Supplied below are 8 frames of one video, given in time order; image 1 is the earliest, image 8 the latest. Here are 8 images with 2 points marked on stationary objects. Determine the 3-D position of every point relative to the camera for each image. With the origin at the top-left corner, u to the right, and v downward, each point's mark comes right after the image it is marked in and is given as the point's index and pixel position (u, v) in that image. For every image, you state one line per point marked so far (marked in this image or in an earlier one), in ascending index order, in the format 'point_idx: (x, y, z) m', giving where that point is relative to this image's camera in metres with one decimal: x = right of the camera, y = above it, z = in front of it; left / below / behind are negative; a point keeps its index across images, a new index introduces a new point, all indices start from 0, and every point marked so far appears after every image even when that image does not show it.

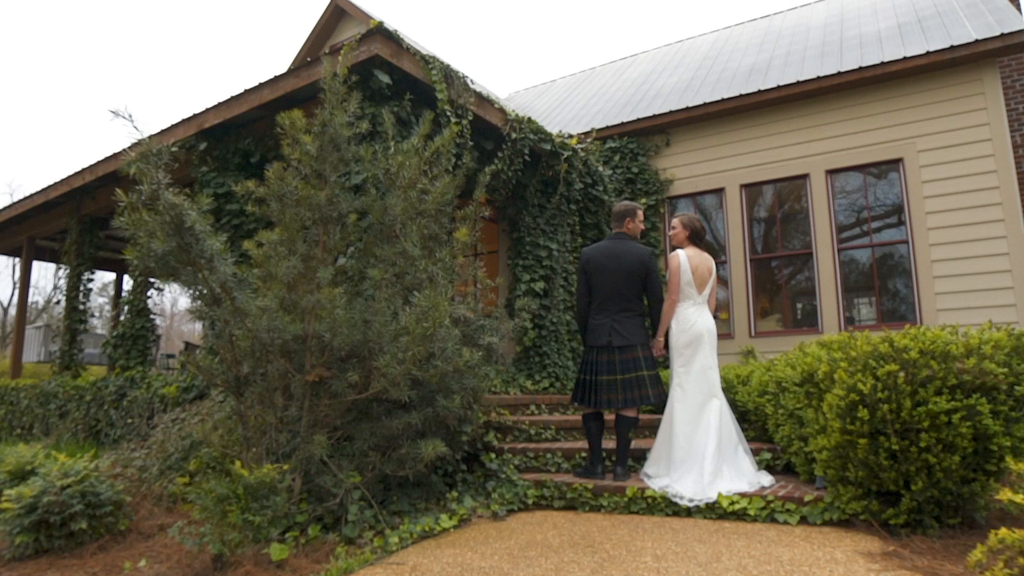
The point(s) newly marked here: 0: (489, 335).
0: (-0.2, -0.3, +4.5) m
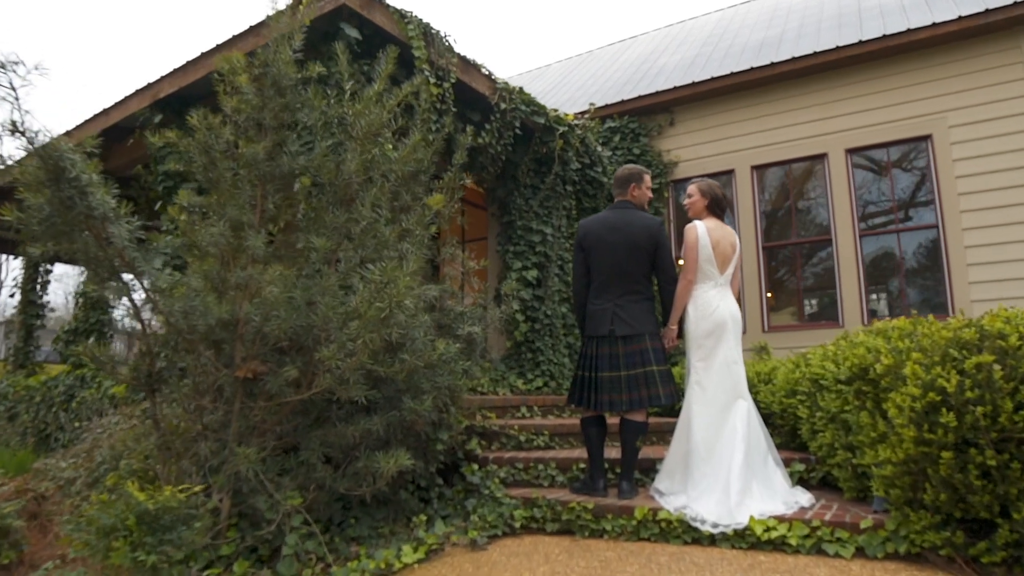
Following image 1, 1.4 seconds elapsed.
0: (-0.2, -0.2, +3.8) m
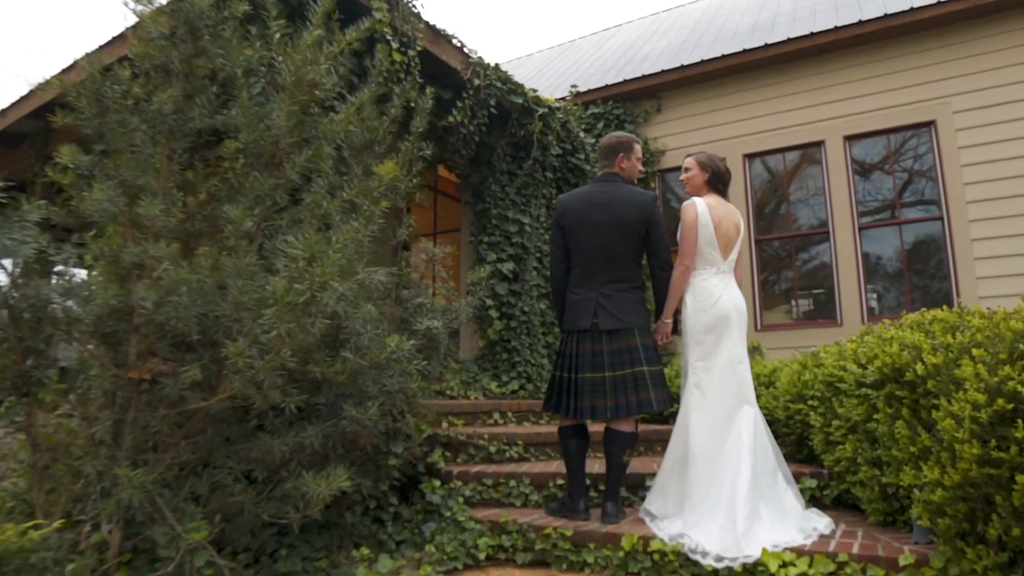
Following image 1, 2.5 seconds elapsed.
0: (-0.4, -0.1, +3.3) m
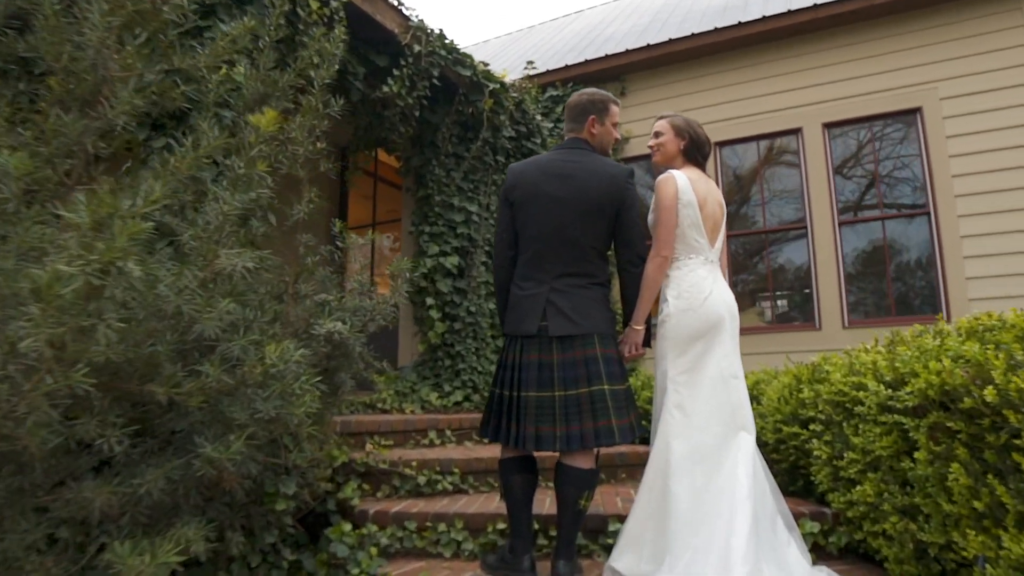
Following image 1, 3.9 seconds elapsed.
0: (-0.6, -0.1, +2.6) m
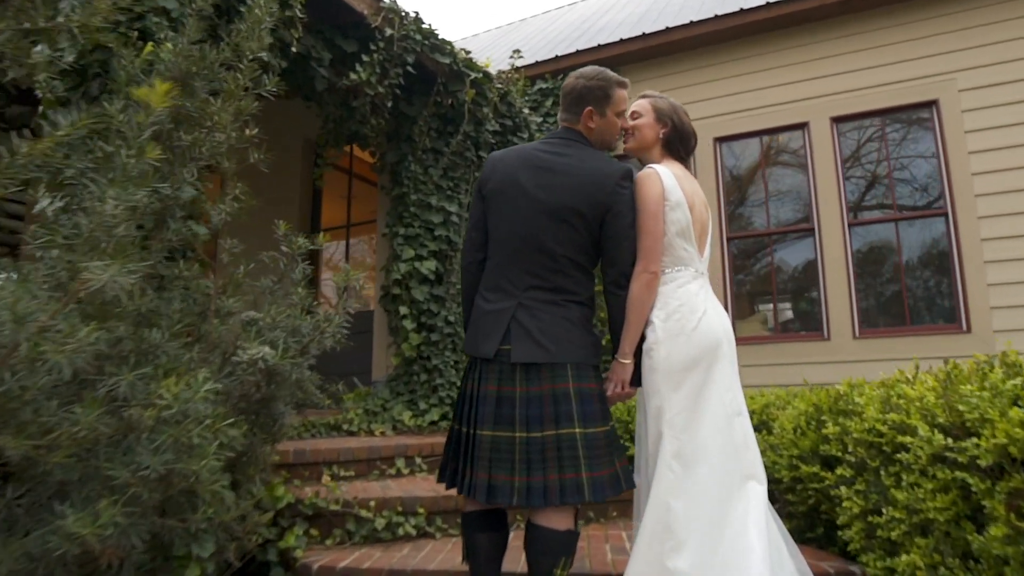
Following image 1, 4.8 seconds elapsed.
0: (-0.7, -0.2, +2.2) m
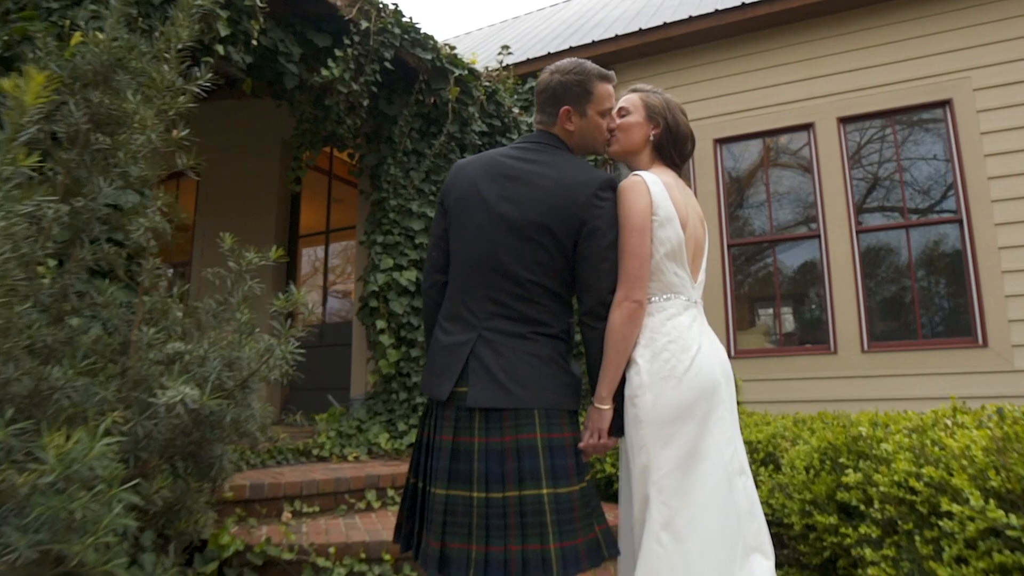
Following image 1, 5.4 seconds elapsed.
0: (-0.8, -0.2, +1.9) m
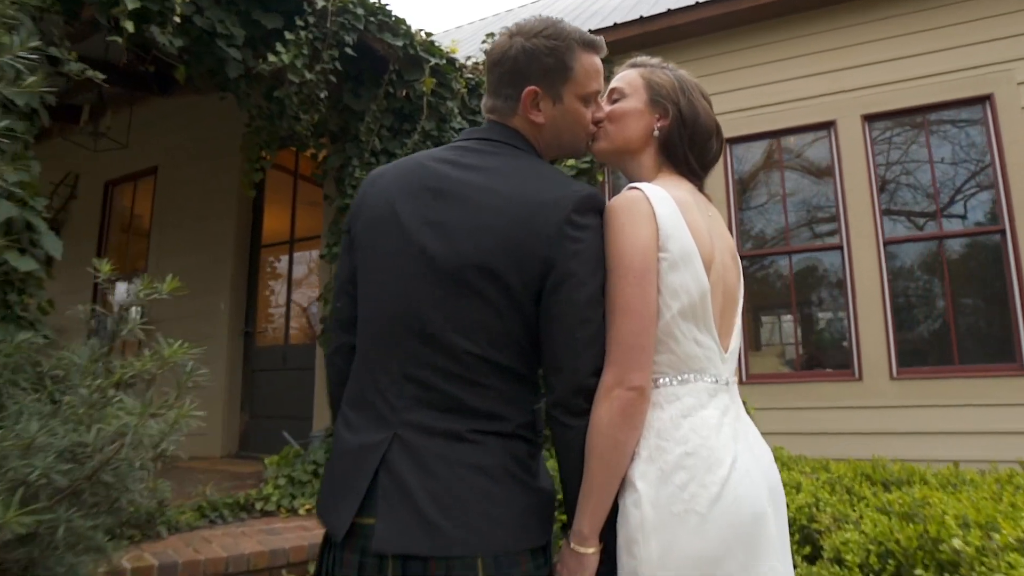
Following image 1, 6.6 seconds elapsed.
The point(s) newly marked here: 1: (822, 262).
0: (-0.9, -0.3, +1.3) m
1: (+2.0, +0.1, +4.8) m
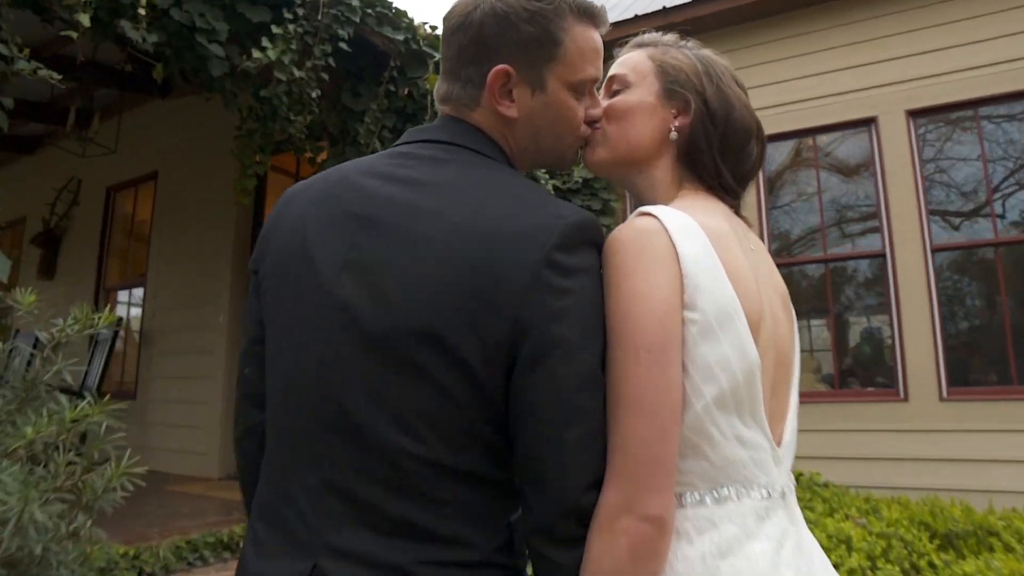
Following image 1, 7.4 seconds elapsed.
0: (-0.9, -0.4, +1.0) m
1: (+2.1, 0.0, +4.4) m
